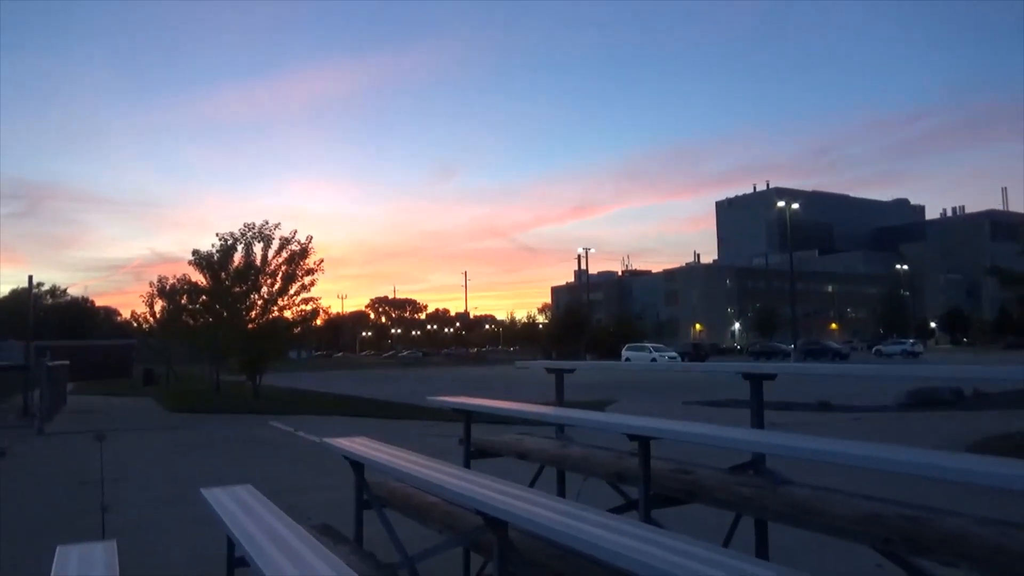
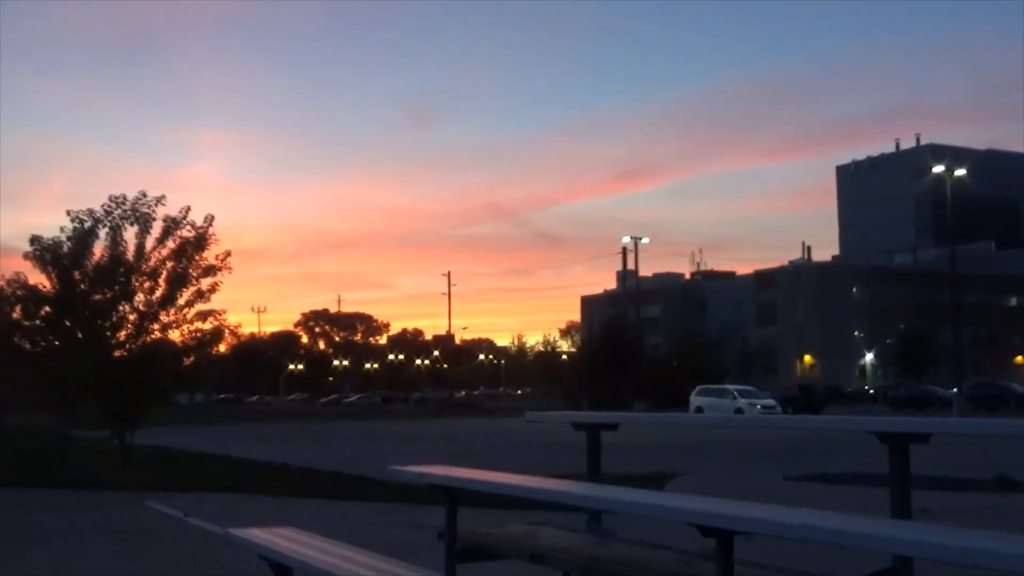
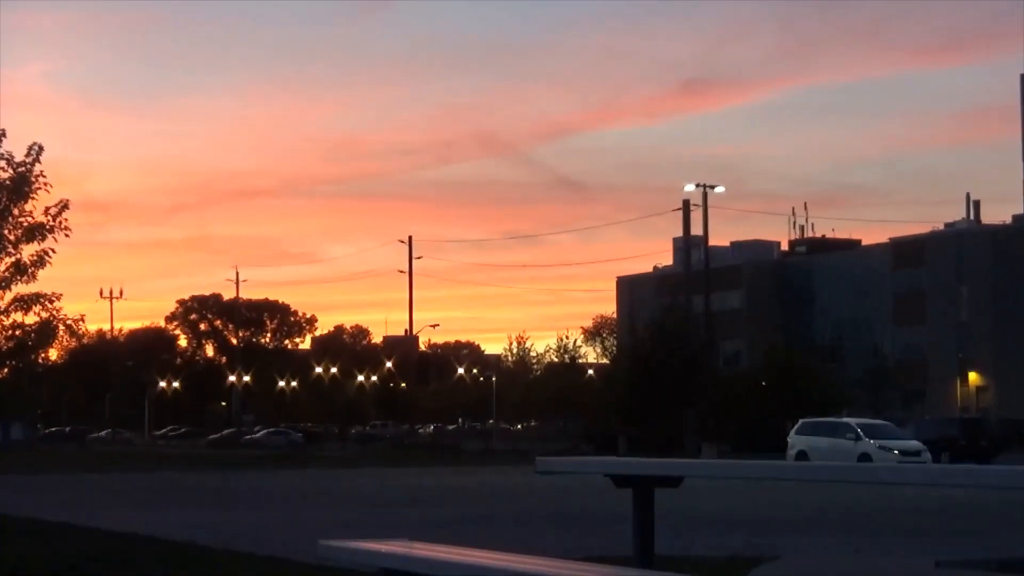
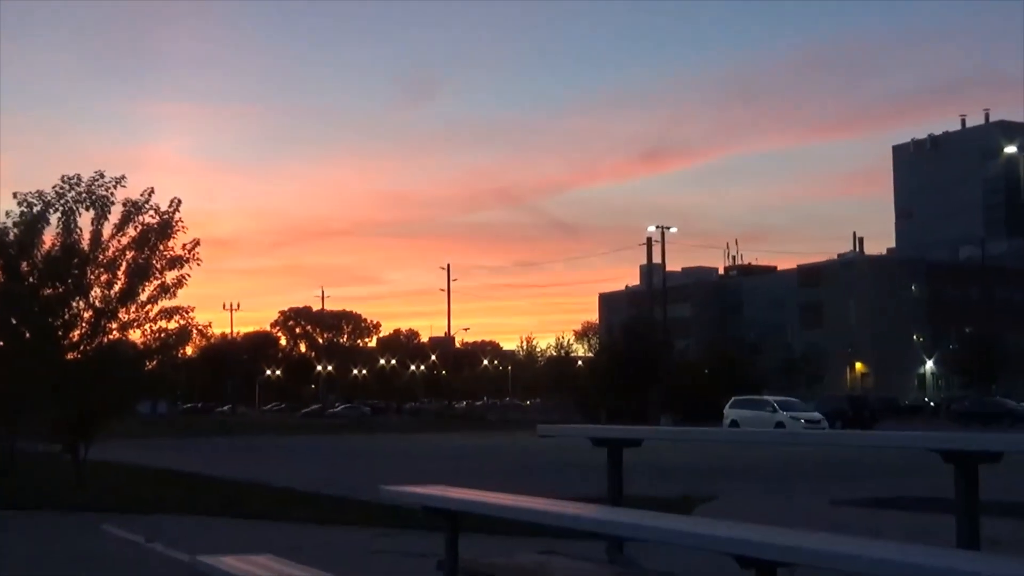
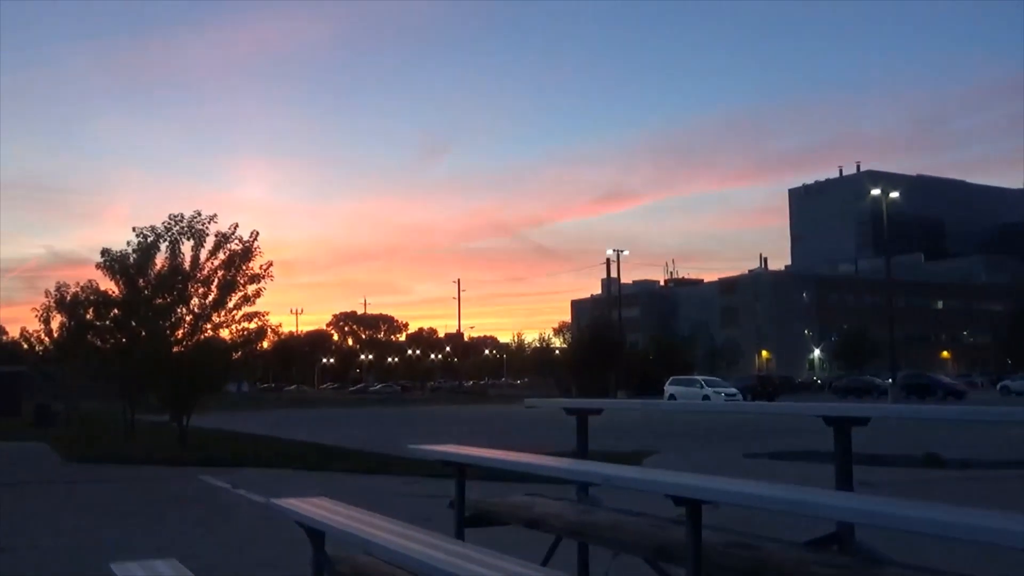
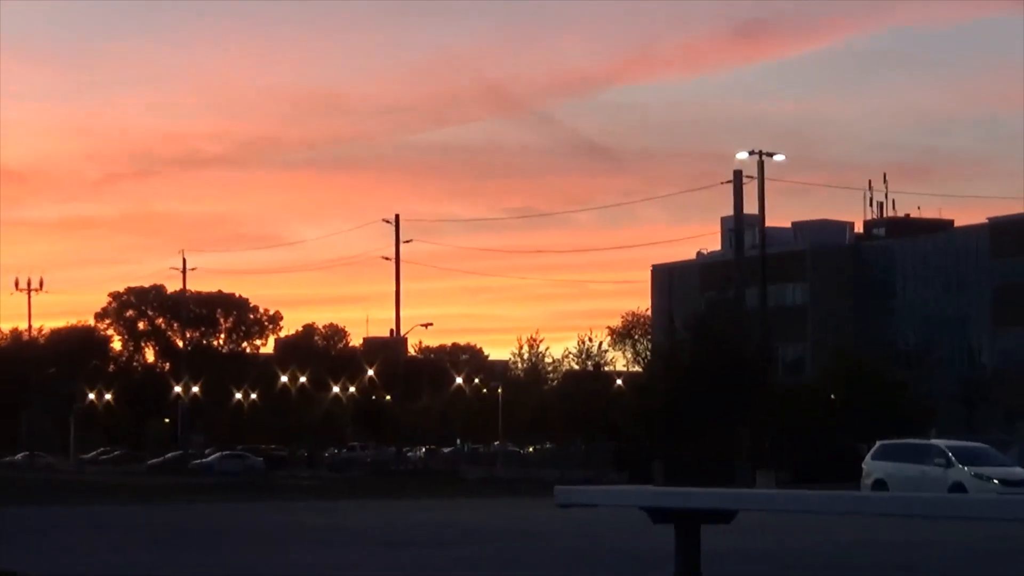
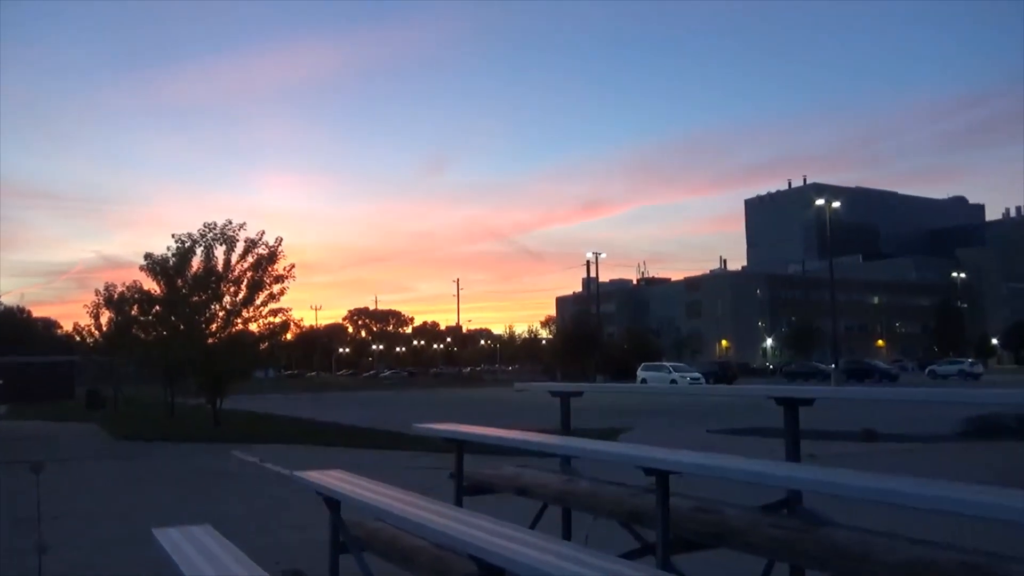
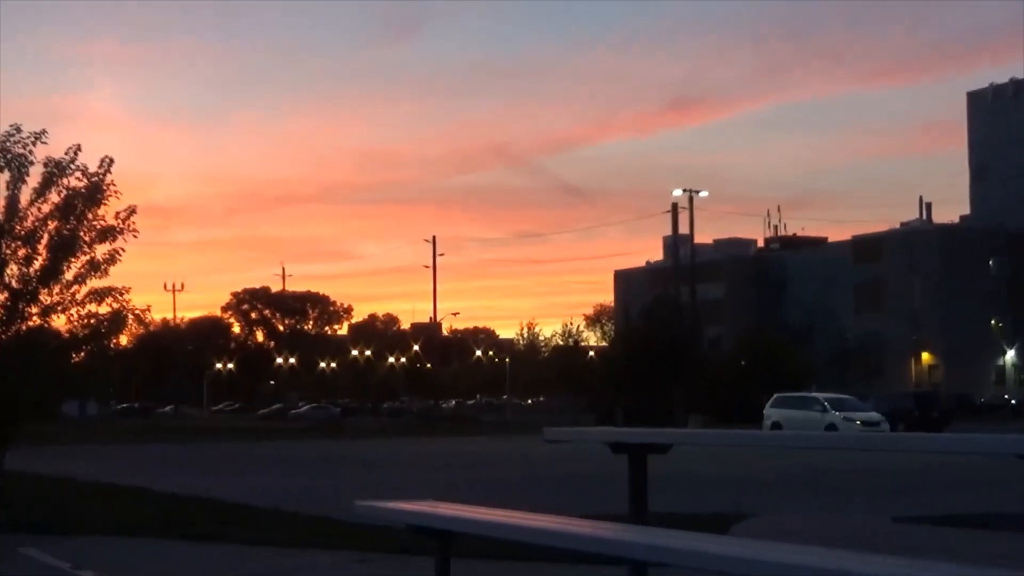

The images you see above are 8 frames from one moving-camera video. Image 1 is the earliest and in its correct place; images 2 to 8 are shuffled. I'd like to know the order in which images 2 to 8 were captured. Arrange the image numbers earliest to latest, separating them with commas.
7, 5, 2, 4, 8, 3, 6
